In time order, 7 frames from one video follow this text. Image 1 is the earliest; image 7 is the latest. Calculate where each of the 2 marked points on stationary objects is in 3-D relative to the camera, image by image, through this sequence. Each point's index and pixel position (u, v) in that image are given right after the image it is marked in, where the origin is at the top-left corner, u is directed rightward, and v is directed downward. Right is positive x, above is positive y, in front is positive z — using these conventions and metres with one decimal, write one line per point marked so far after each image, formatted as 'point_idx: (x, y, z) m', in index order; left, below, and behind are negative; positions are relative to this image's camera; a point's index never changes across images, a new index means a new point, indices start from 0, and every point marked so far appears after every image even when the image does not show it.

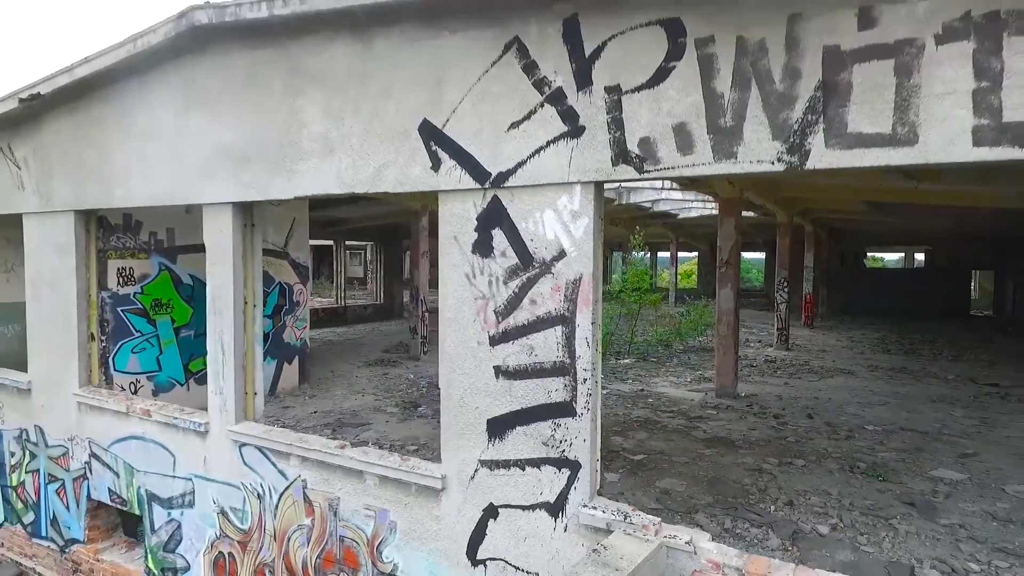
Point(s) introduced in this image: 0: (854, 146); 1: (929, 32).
0: (+1.3, +0.5, +2.4) m
1: (+1.5, +0.9, +2.3) m
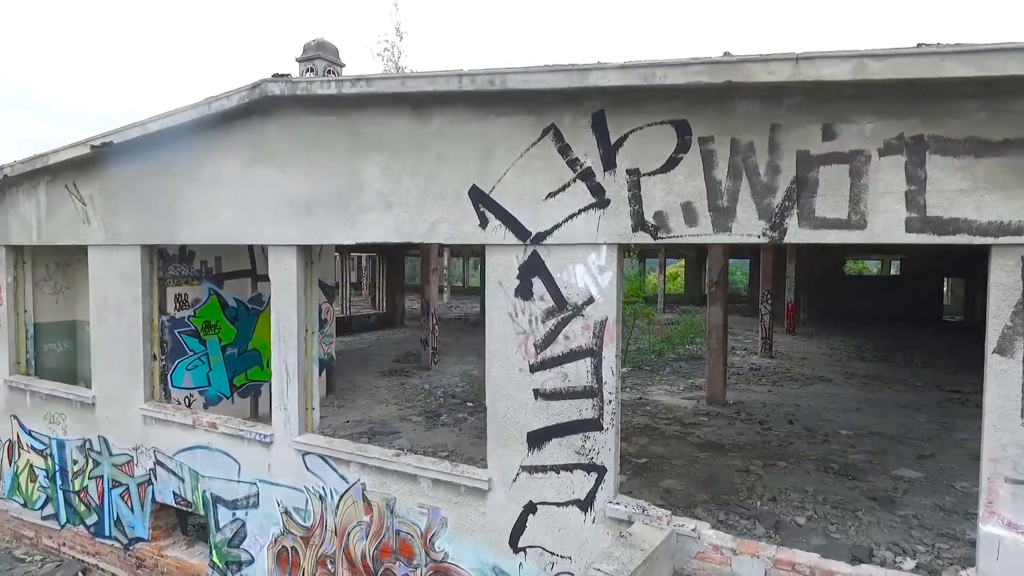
0: (+1.6, +0.3, +3.1) m
1: (+1.8, +0.7, +3.0) m
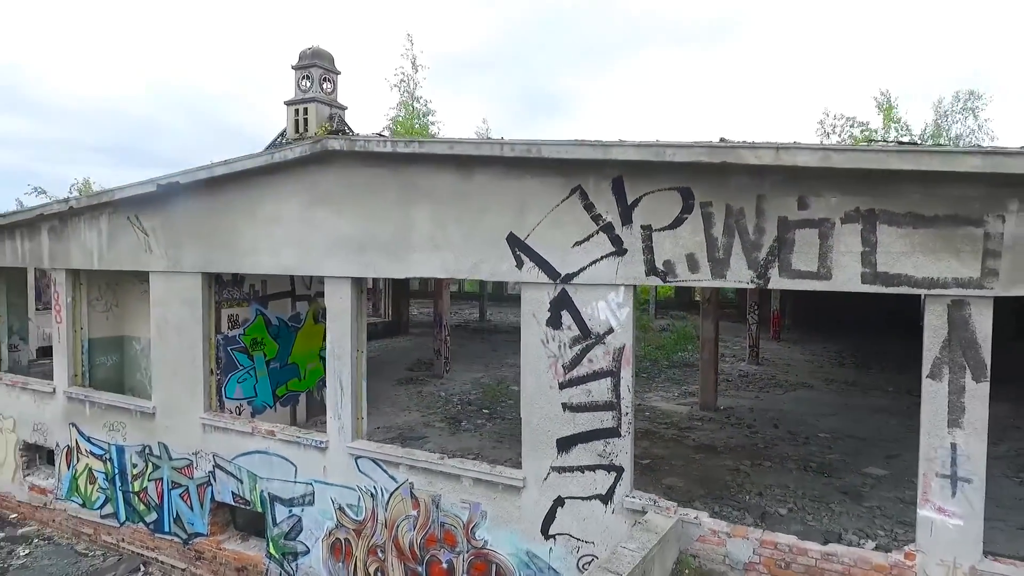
0: (+1.8, +0.1, +4.0) m
1: (+2.0, +0.5, +3.9) m
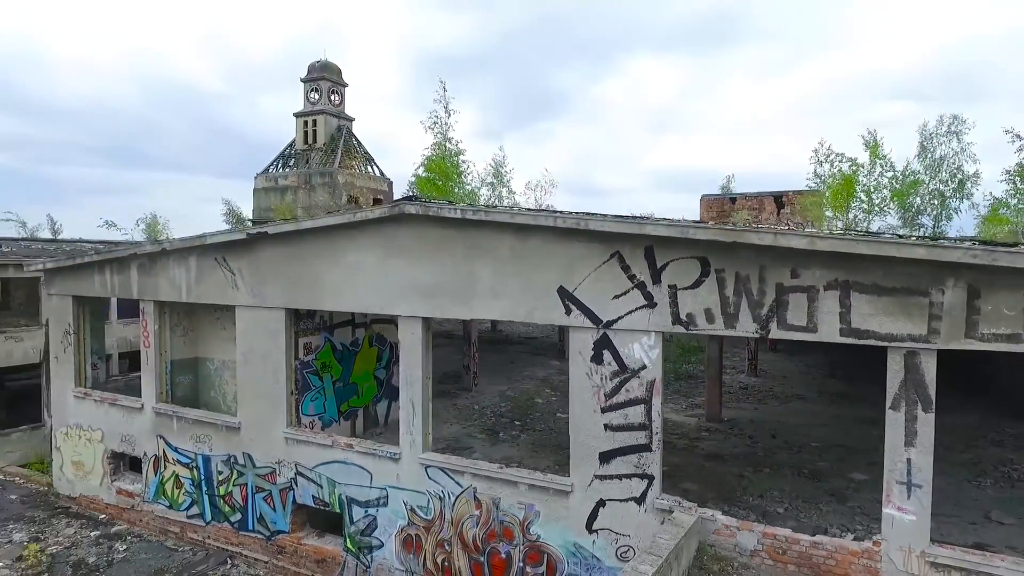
0: (+2.3, -0.4, +5.2) m
1: (+2.5, 0.0, +5.1) m
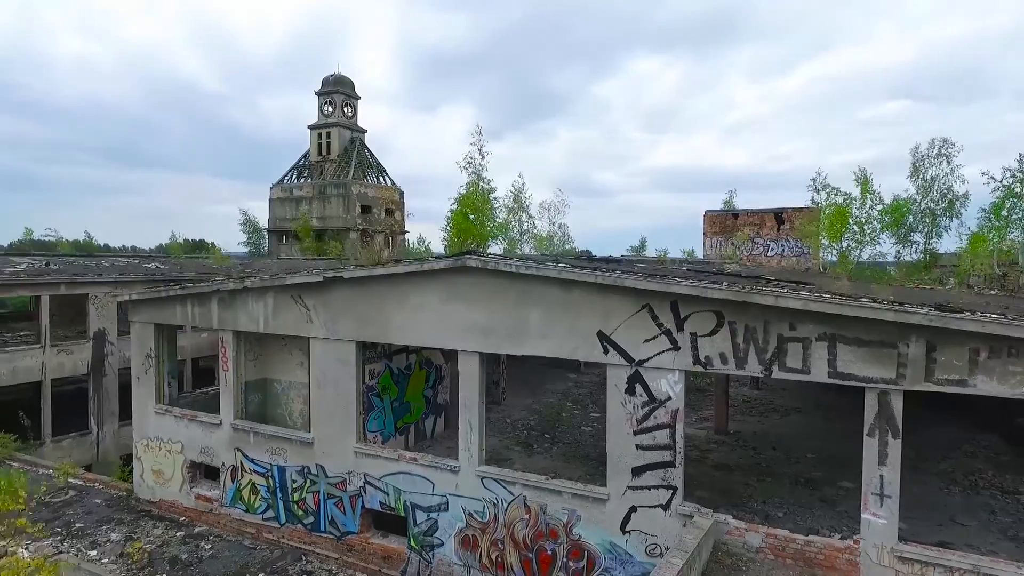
0: (+2.9, -0.9, +6.5) m
1: (+3.1, -0.5, +6.4) m
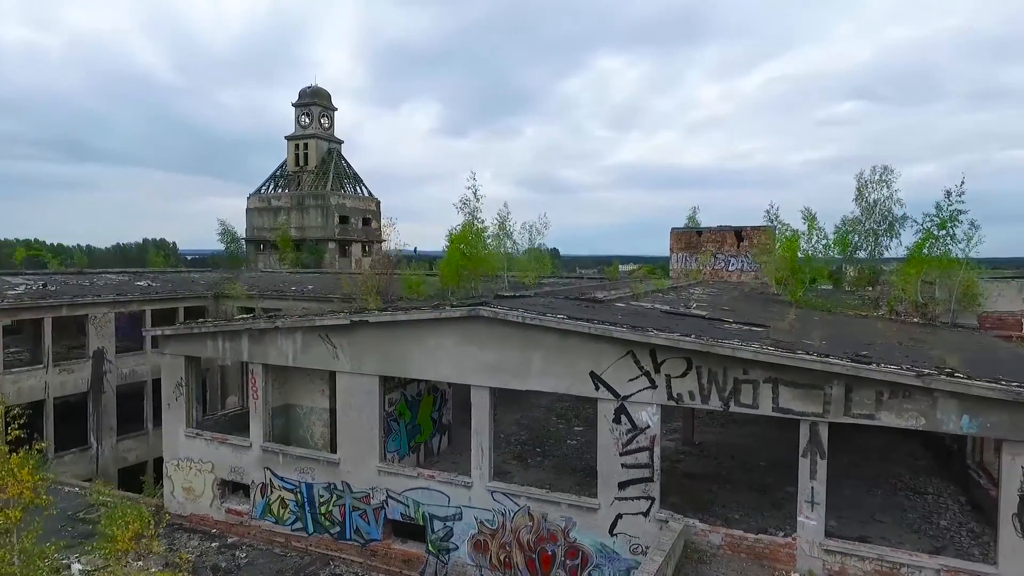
0: (+3.0, -1.6, +8.2) m
1: (+3.3, -1.2, +8.1) m
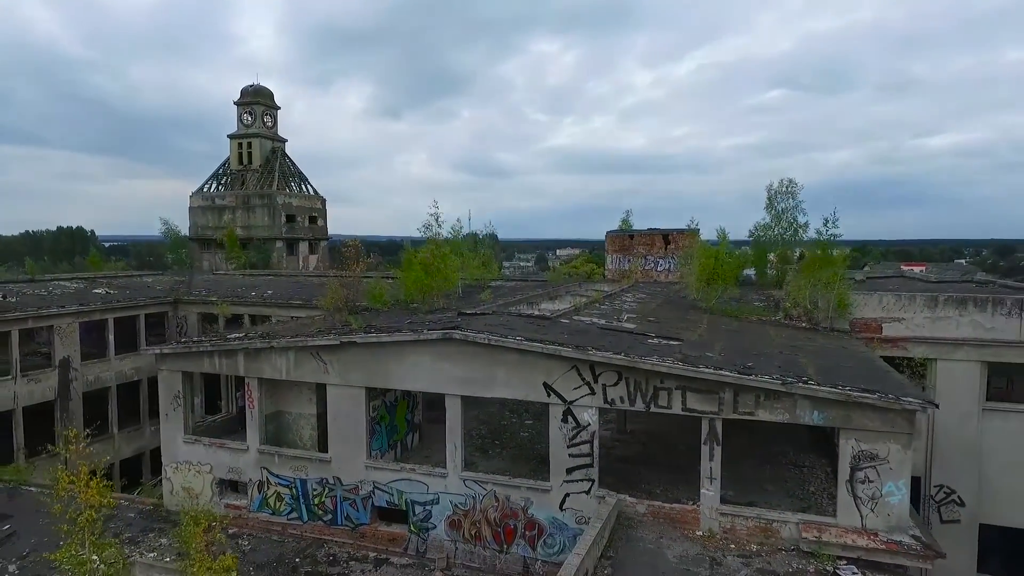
0: (+2.6, -2.1, +10.8) m
1: (+2.8, -1.7, +10.7) m
